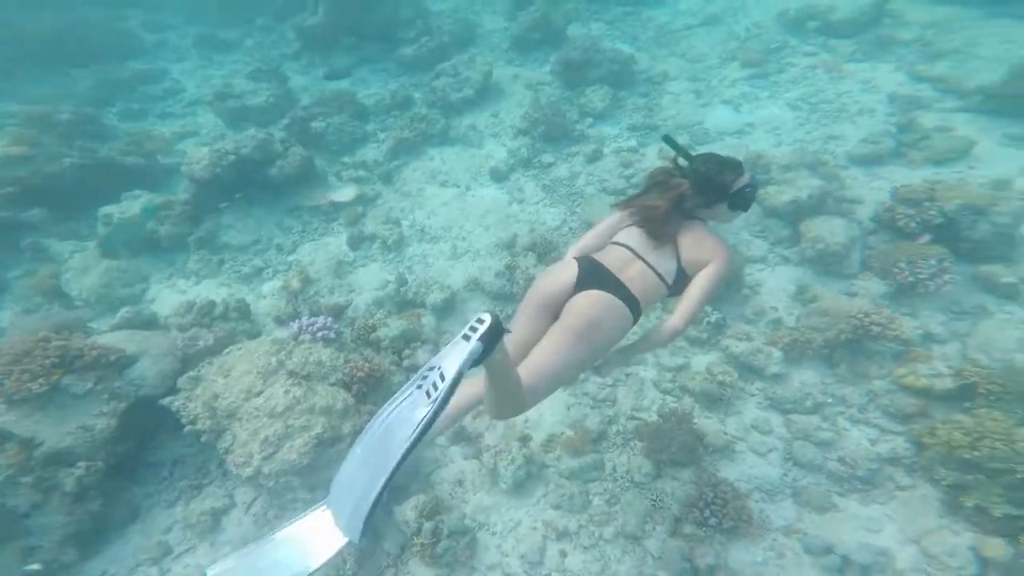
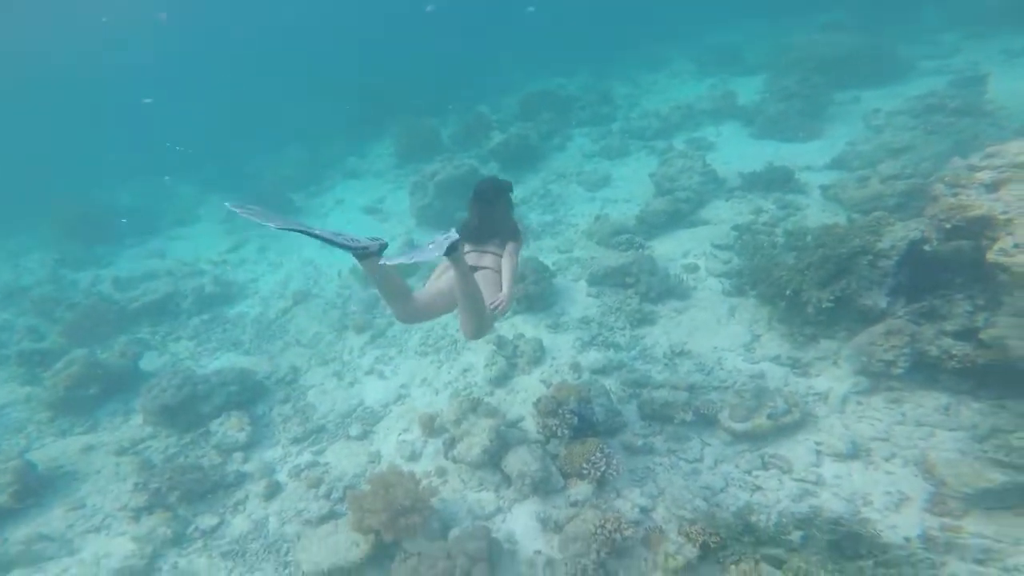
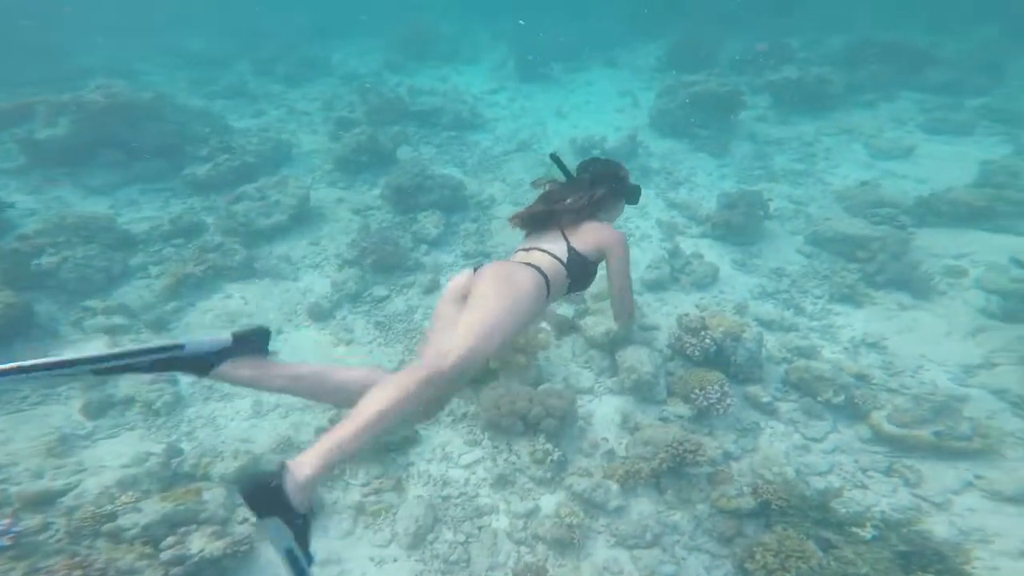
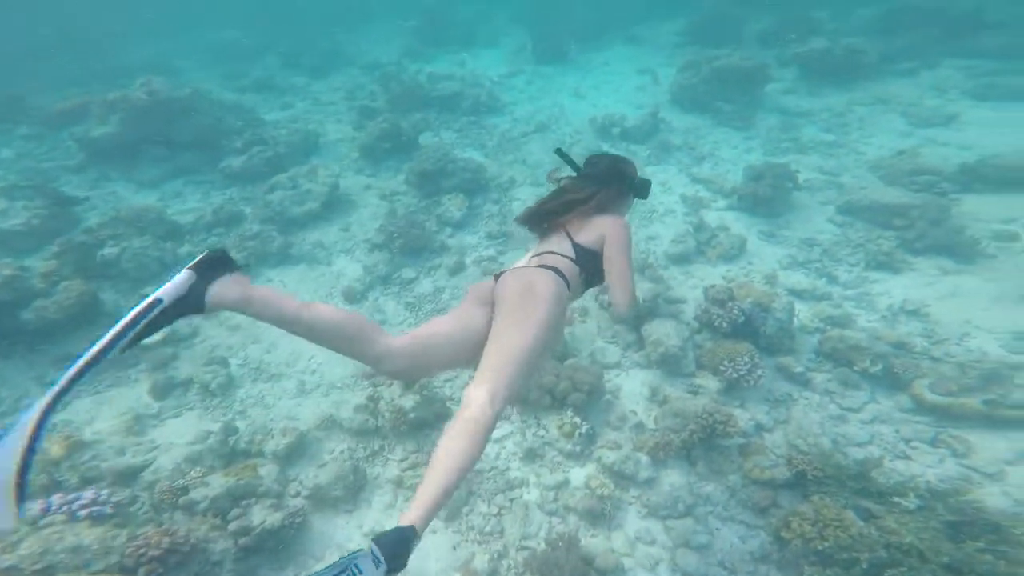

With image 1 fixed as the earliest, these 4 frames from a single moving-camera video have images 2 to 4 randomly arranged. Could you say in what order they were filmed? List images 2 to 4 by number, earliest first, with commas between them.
4, 3, 2
